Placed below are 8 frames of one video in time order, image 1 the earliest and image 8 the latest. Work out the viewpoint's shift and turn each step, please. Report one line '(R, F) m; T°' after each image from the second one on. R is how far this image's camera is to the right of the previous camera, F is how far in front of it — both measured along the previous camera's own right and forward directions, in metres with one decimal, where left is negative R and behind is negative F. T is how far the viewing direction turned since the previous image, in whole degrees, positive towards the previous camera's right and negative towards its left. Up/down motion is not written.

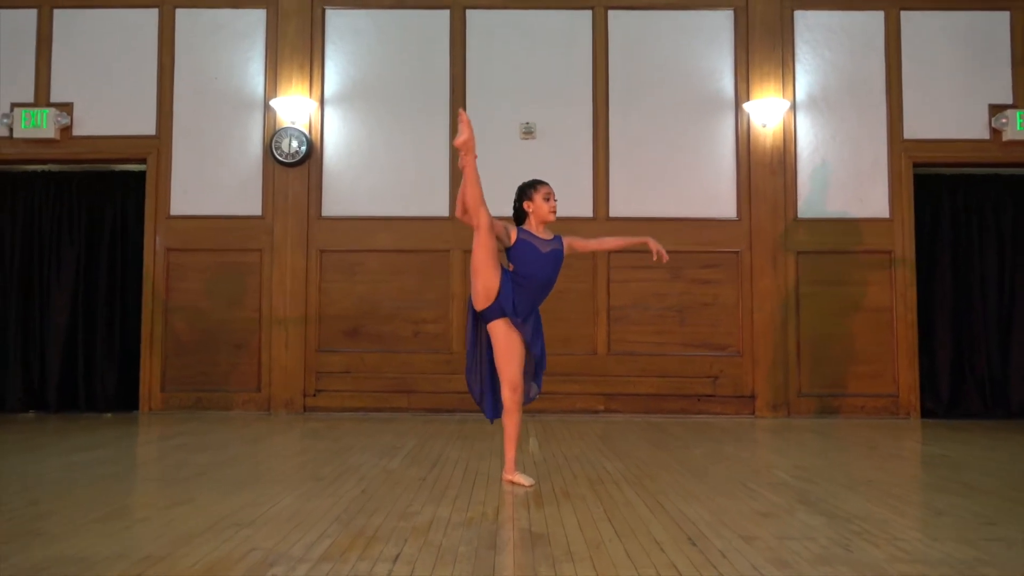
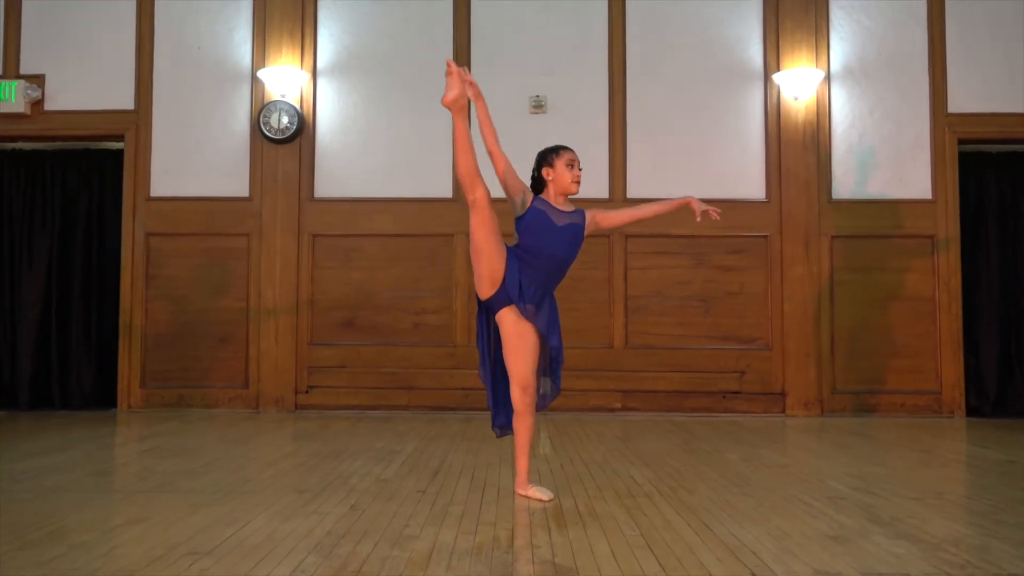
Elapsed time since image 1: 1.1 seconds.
(0.0, +0.4) m; 0°
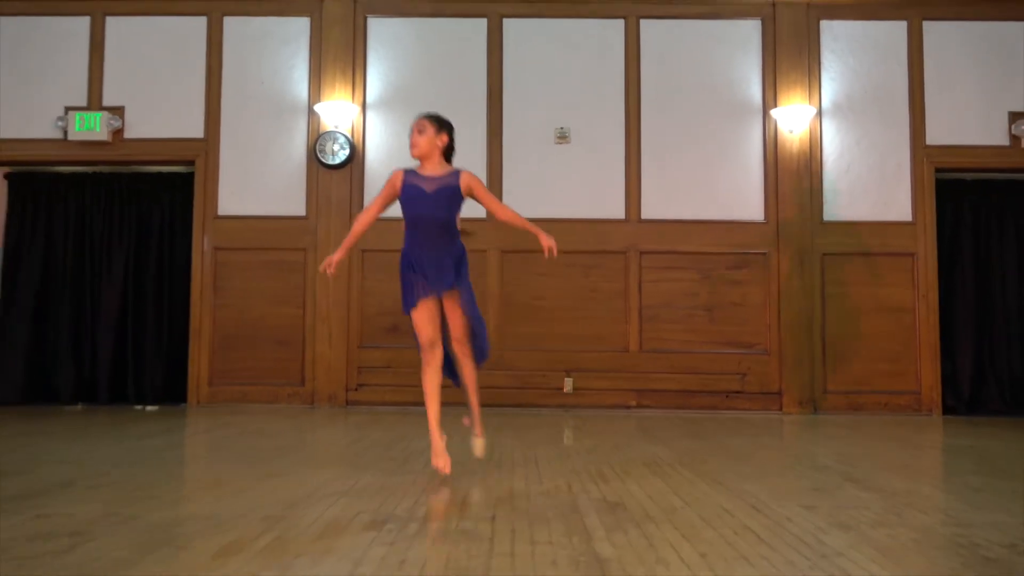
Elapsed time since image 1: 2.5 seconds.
(-0.2, -0.6) m; 0°
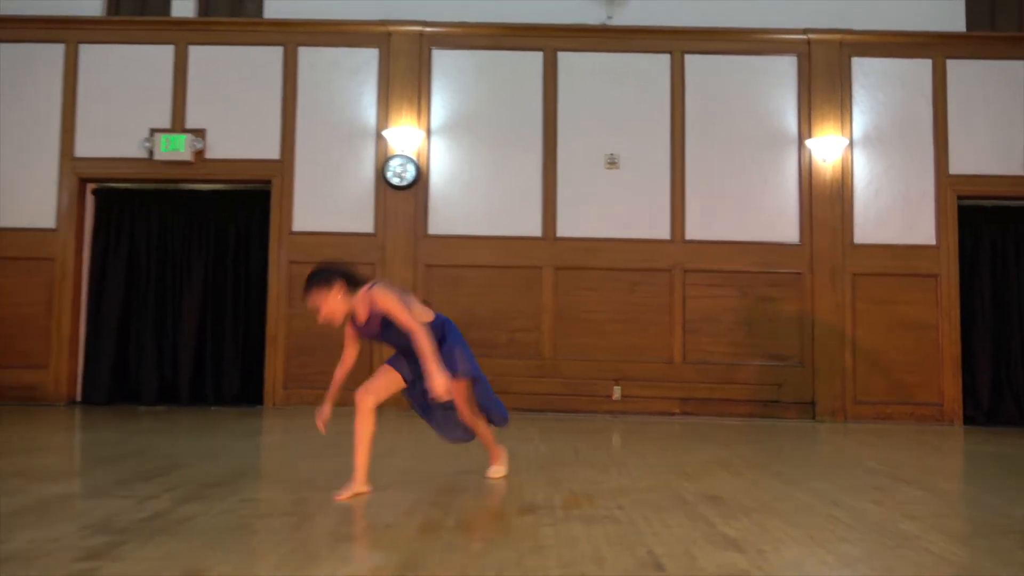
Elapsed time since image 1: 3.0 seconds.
(-0.4, -0.4) m; 0°
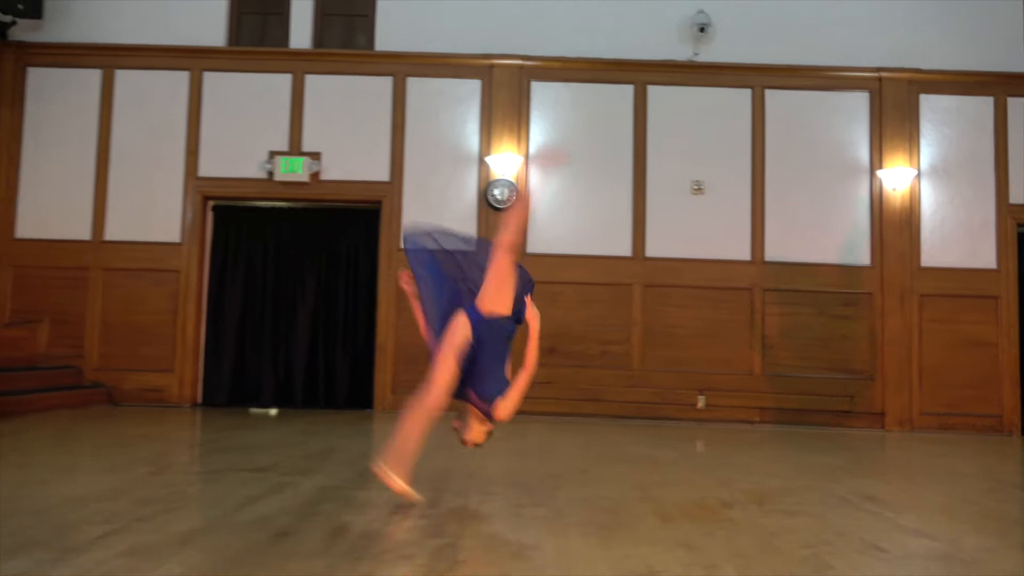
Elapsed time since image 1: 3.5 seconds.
(-0.7, -0.5) m; 0°
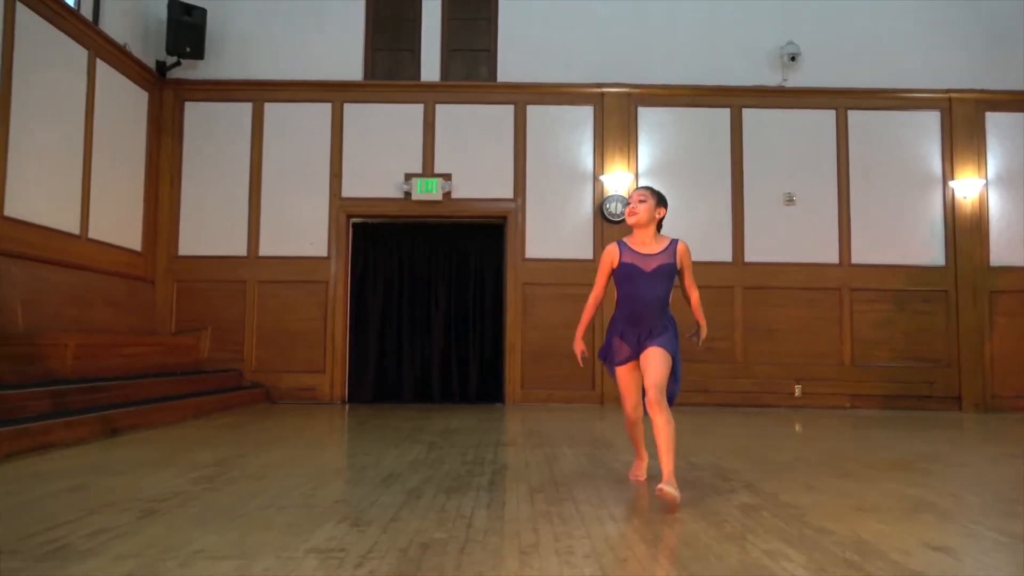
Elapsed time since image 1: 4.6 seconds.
(-1.0, -0.7) m; 0°
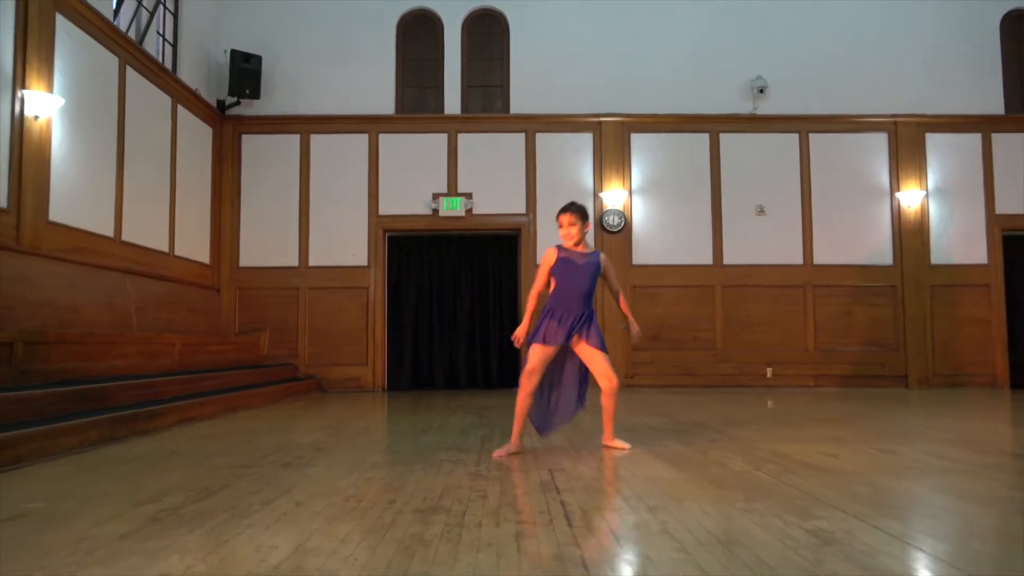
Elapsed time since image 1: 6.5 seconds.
(-0.2, -1.2) m; +1°
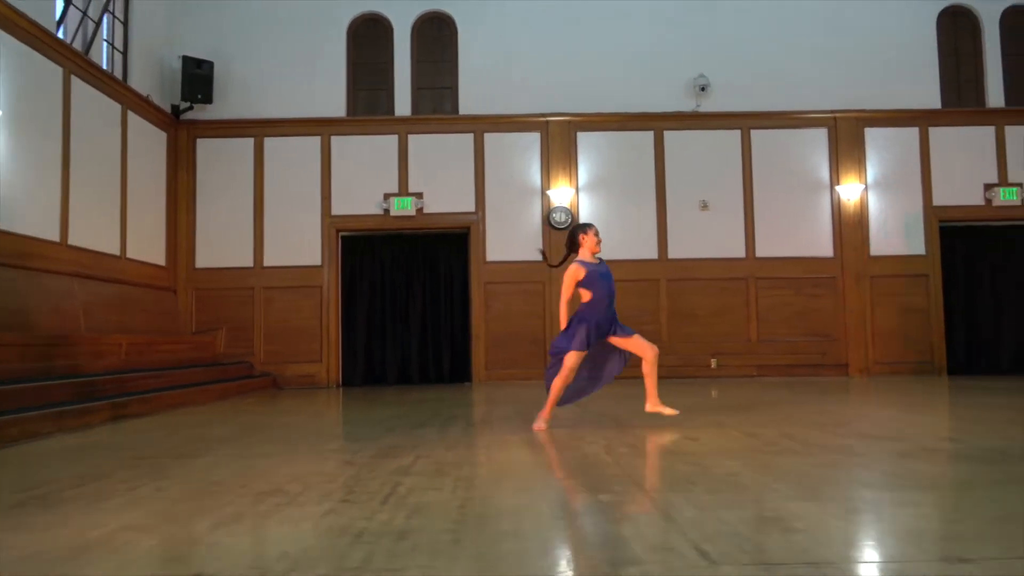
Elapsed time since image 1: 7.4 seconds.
(+0.5, -0.2) m; 0°
